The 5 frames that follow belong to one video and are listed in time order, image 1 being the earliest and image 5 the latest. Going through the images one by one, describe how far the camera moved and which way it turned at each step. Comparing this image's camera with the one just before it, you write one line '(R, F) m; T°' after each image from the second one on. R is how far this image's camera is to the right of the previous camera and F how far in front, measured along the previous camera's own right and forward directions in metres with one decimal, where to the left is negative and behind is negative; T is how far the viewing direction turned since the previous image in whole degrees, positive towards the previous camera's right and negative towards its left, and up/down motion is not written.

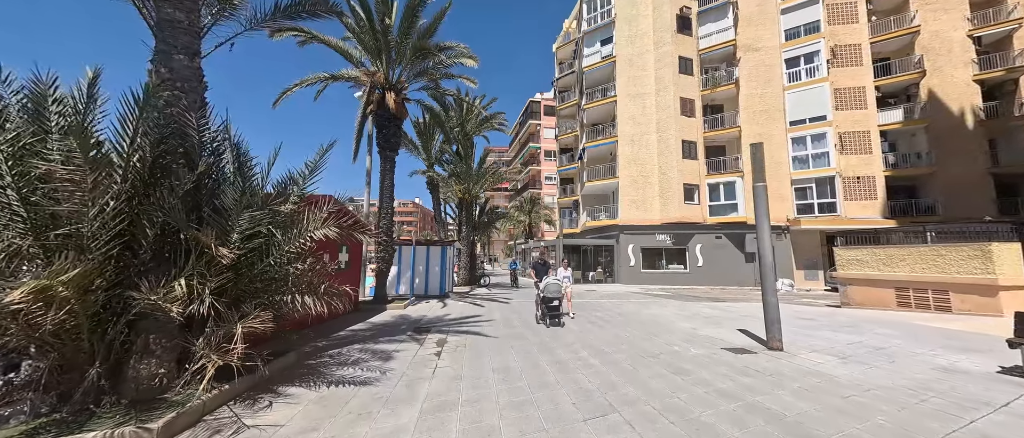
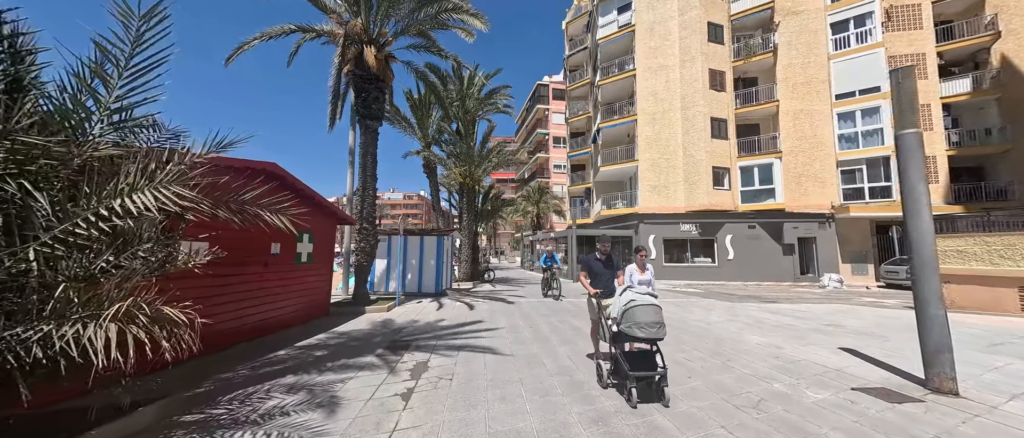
(0.0, +2.1) m; -1°
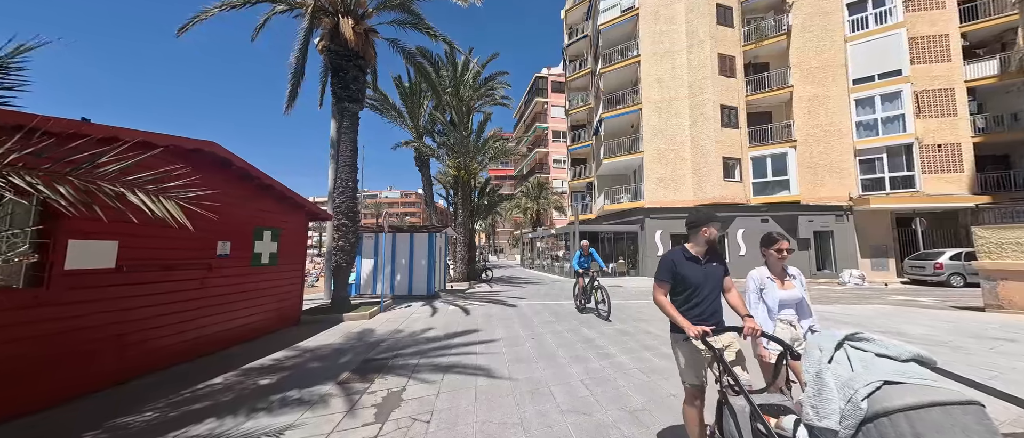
(0.0, +1.1) m; 0°
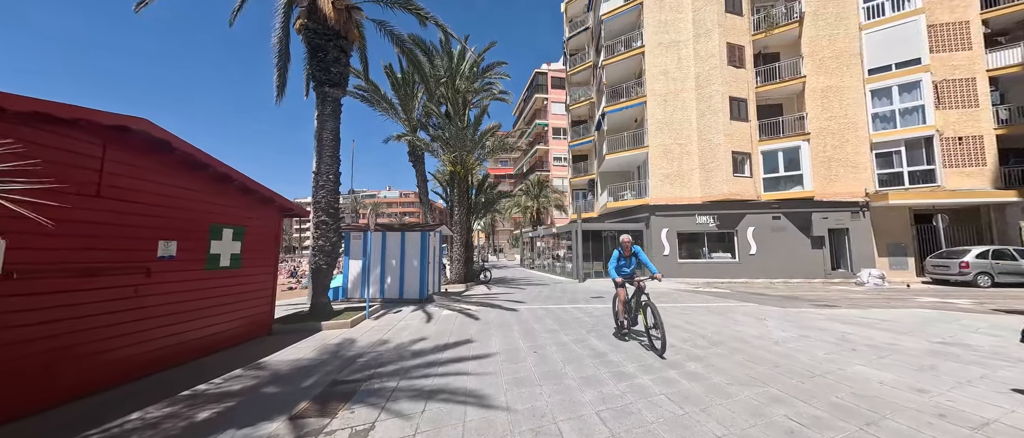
(0.0, +0.8) m; 0°
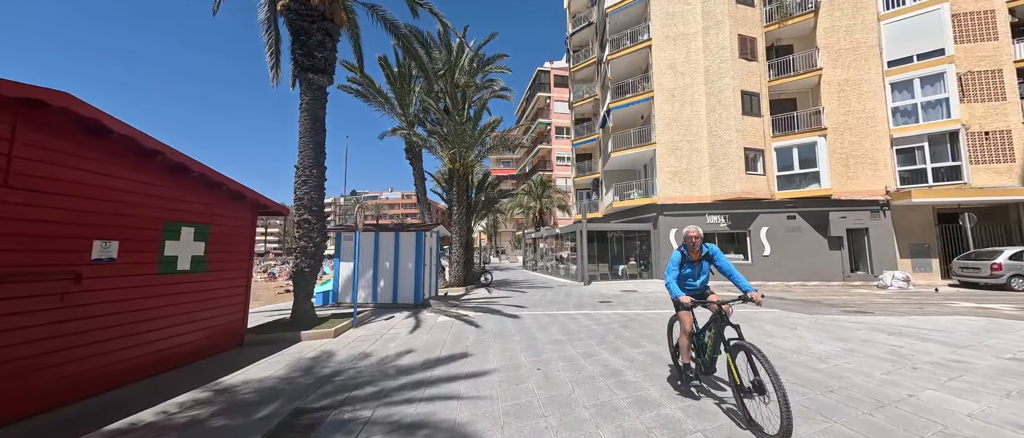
(0.0, +0.7) m; 0°
